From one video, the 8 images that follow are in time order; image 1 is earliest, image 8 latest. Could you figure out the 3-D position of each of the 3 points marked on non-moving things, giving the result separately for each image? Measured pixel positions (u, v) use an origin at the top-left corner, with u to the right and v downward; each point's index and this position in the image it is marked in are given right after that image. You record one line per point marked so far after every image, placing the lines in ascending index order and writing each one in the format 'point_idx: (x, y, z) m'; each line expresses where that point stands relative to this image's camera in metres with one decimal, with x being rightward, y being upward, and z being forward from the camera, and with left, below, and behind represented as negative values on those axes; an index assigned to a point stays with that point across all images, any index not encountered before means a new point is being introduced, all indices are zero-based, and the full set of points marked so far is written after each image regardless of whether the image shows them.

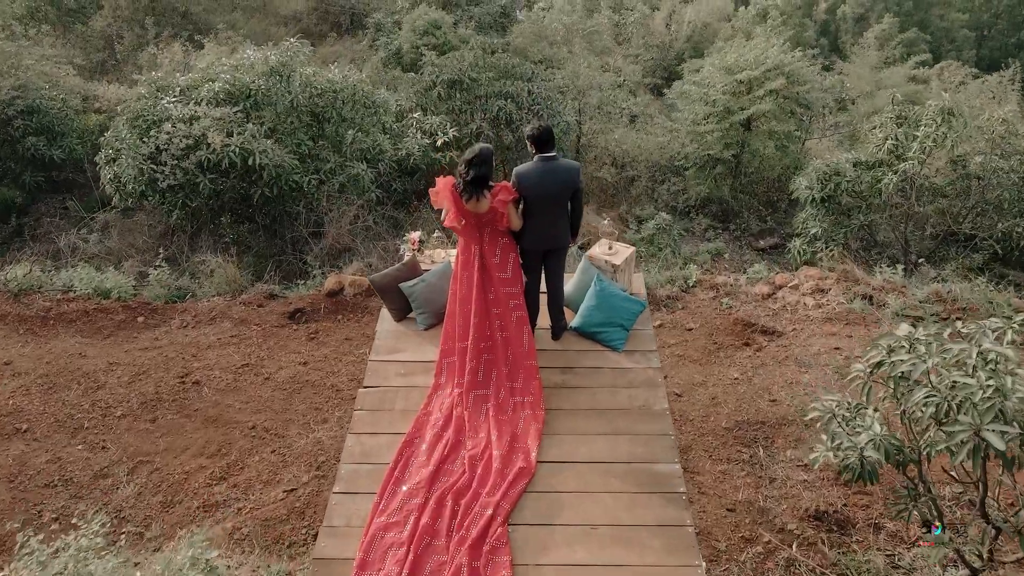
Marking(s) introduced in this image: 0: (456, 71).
0: (-0.5, +1.9, +6.6) m
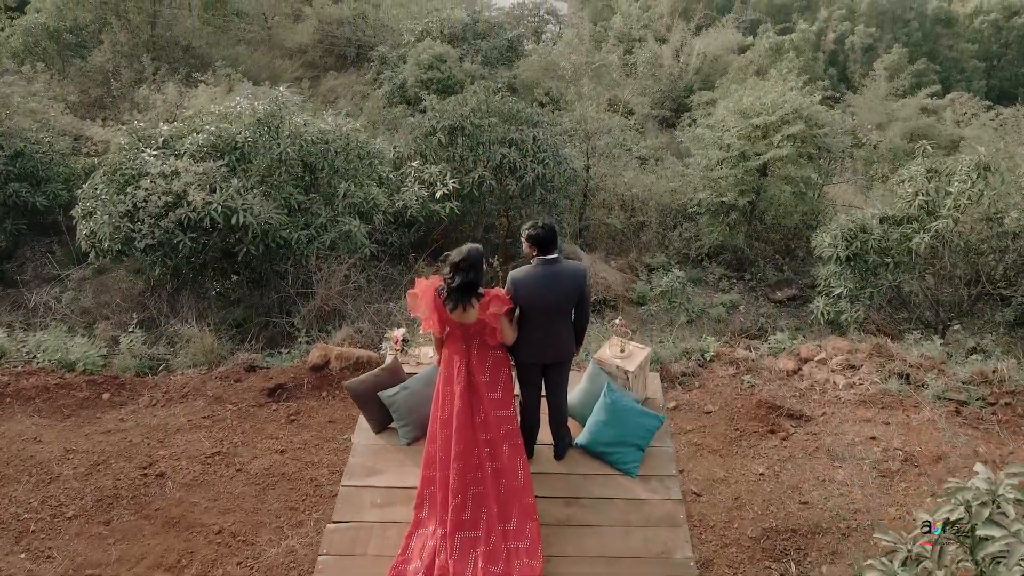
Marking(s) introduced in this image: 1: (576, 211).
0: (-0.5, +1.4, +6.2) m
1: (+0.7, +0.8, +7.7) m
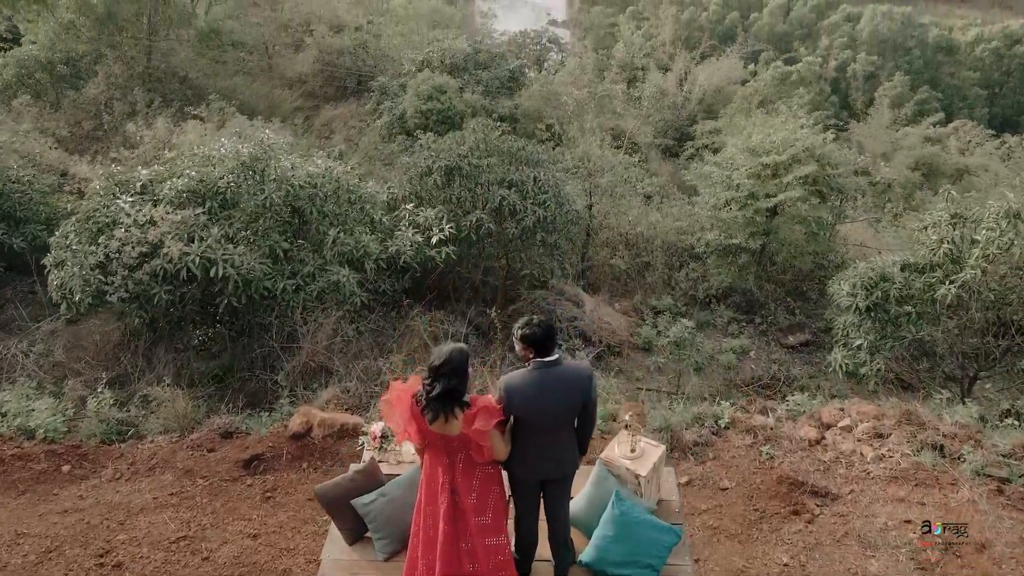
0: (-0.5, +1.1, +6.0) m
1: (+0.7, +0.4, +7.4) m
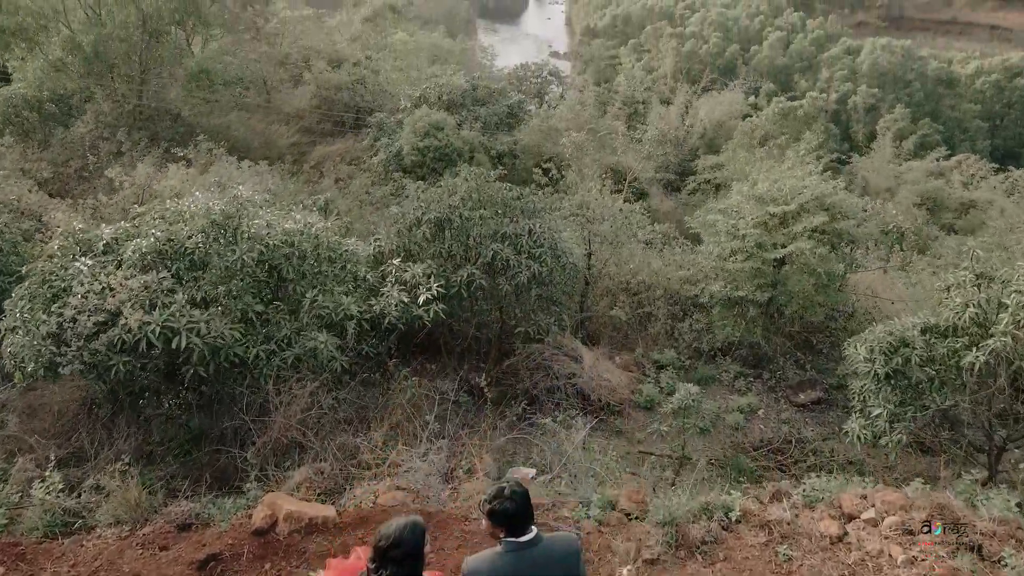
0: (-0.5, +0.6, +5.6) m
1: (+0.6, -0.1, +7.0) m
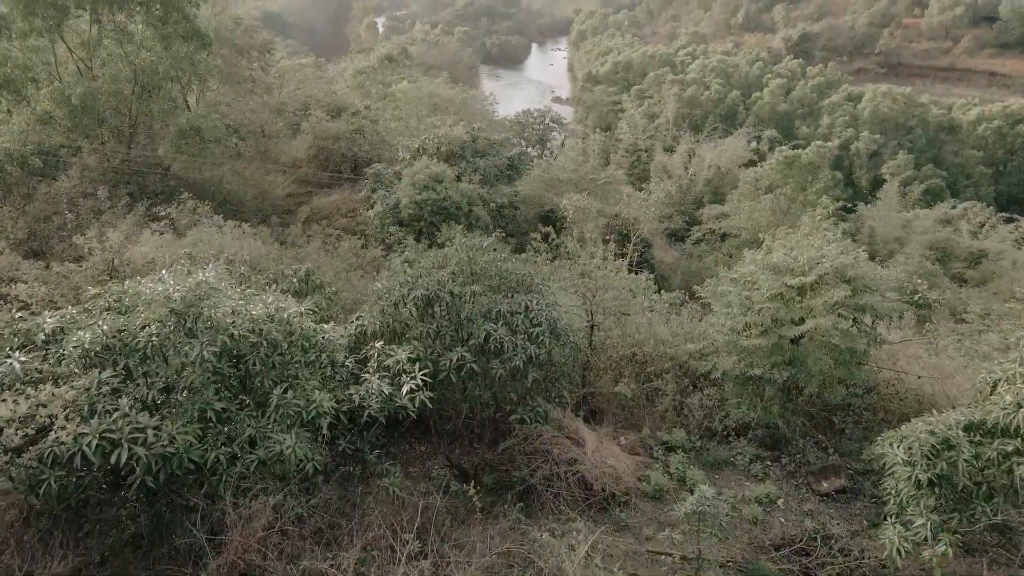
0: (-0.6, 0.0, +5.2) m
1: (+0.6, -0.8, +6.5) m
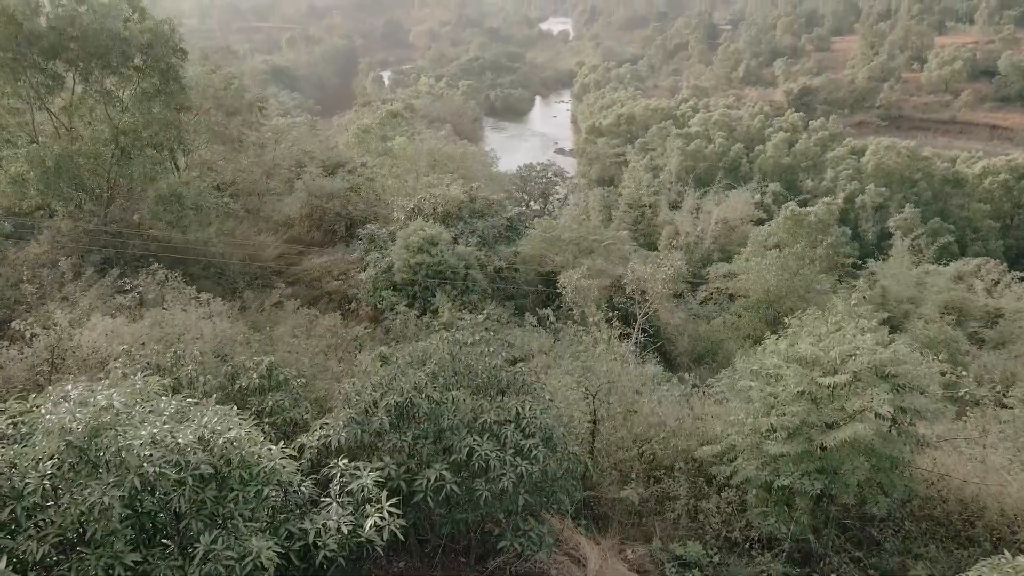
0: (-0.6, -0.6, +4.4) m
1: (+0.5, -1.5, +5.7) m
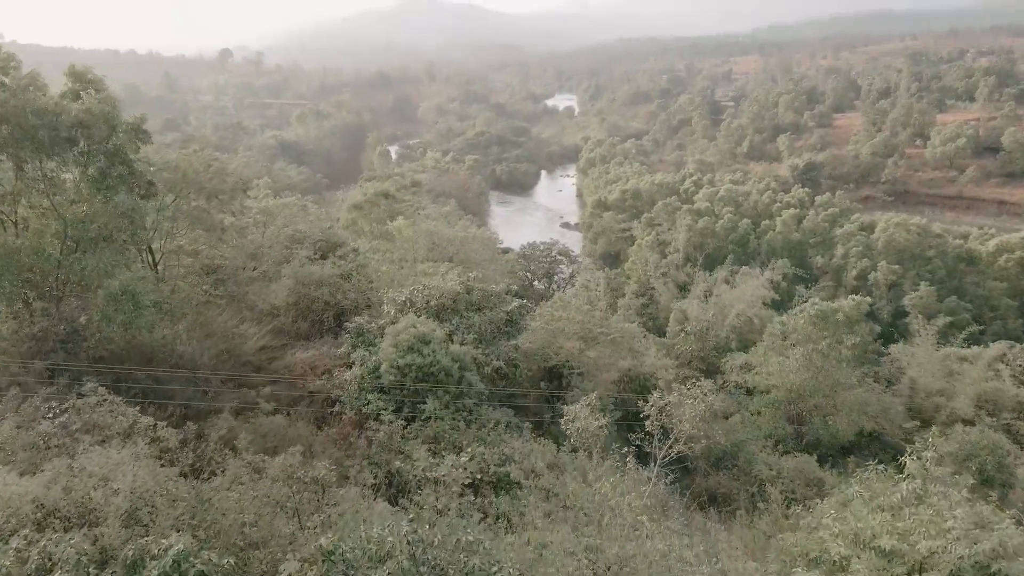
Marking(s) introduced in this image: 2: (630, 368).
0: (-0.7, -1.4, +3.2) m
1: (+0.5, -2.5, +4.4) m
2: (+2.3, -1.5, +14.2) m
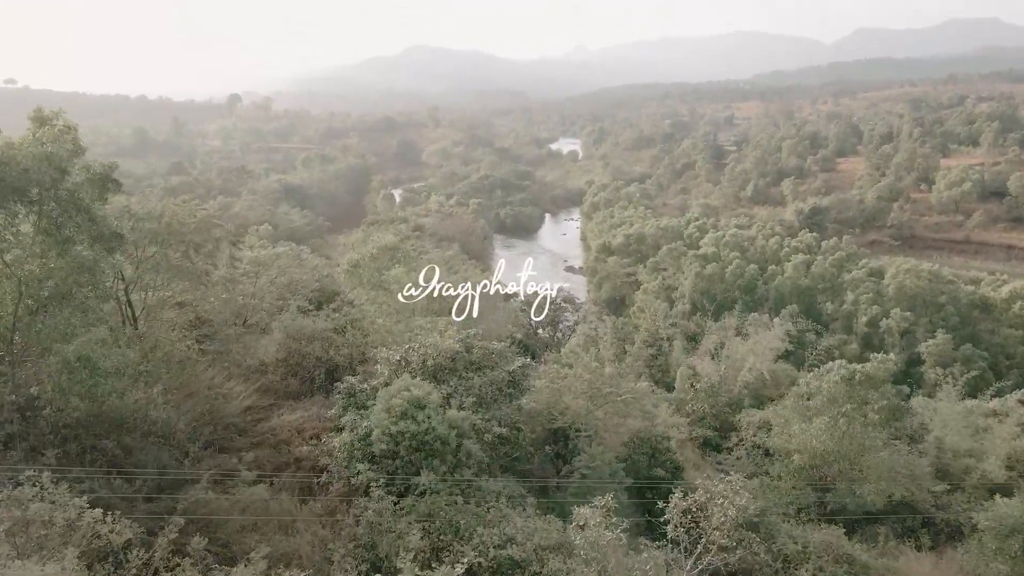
0: (-0.7, -1.8, +2.2) m
1: (+0.4, -2.9, +3.4) m
2: (+2.3, -2.5, +13.2) m
